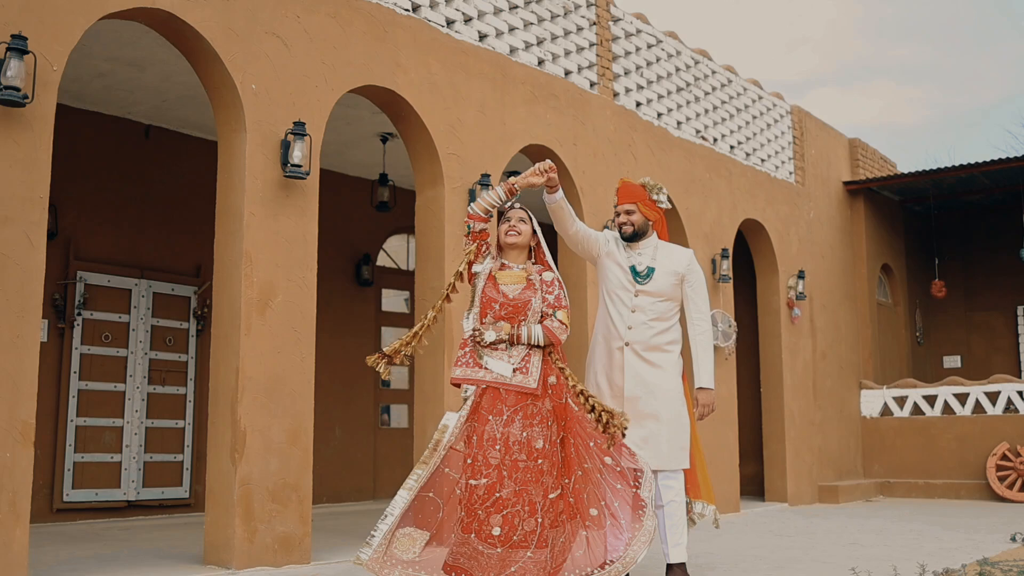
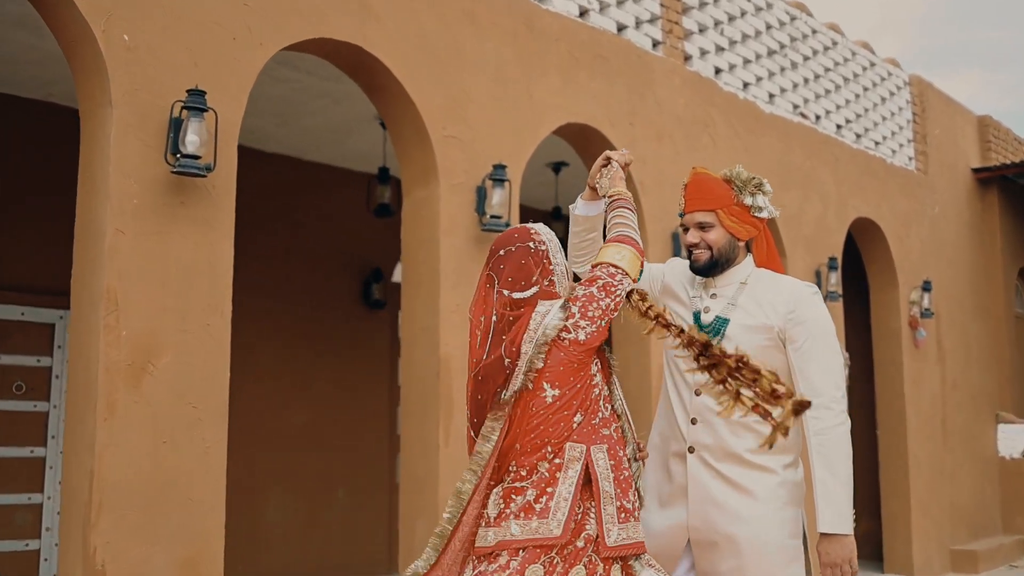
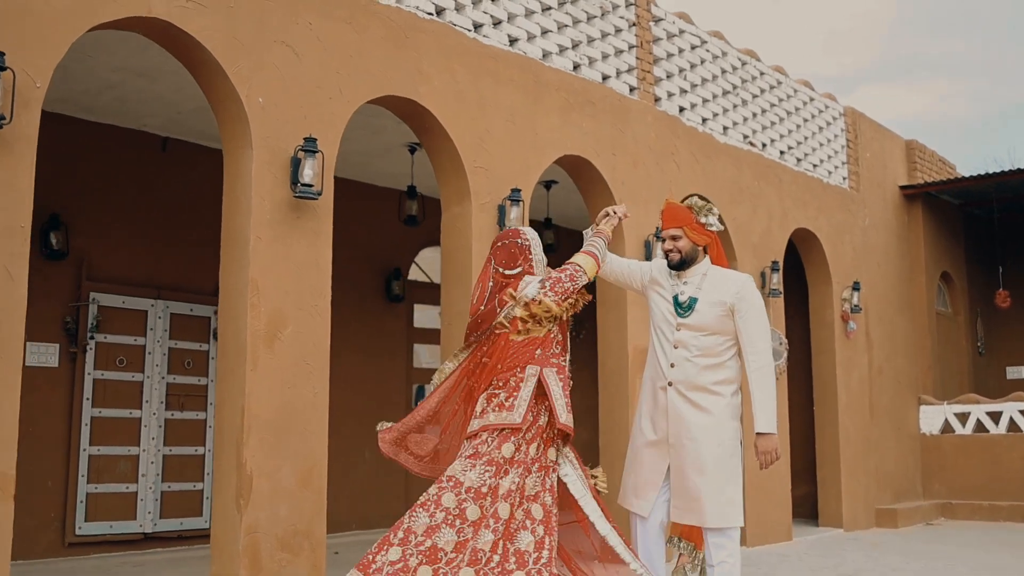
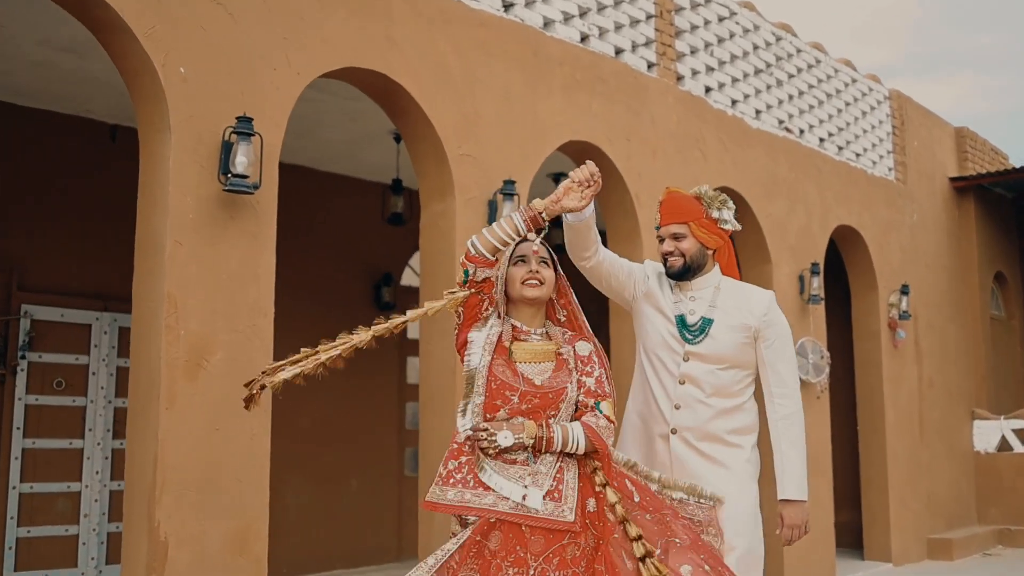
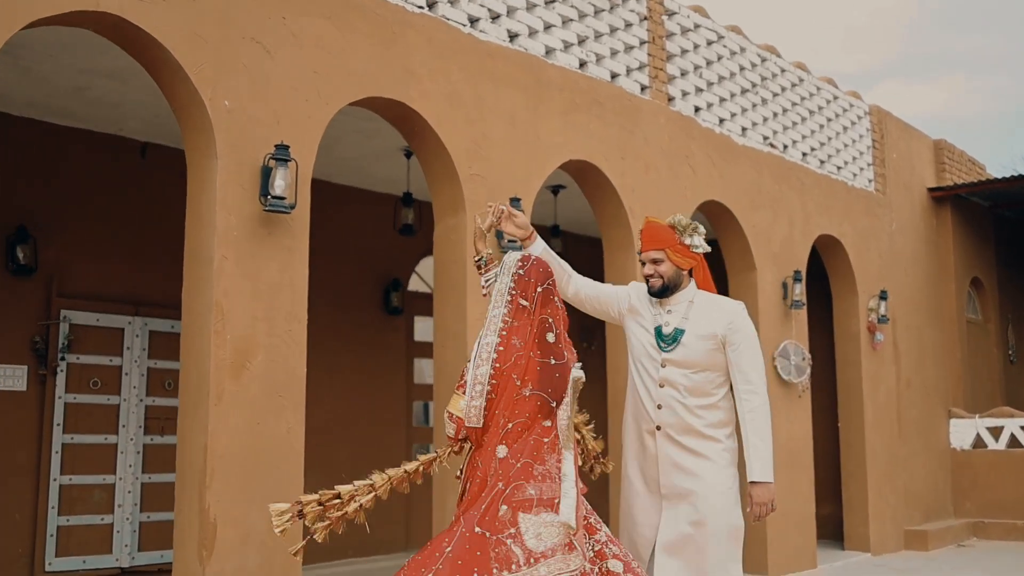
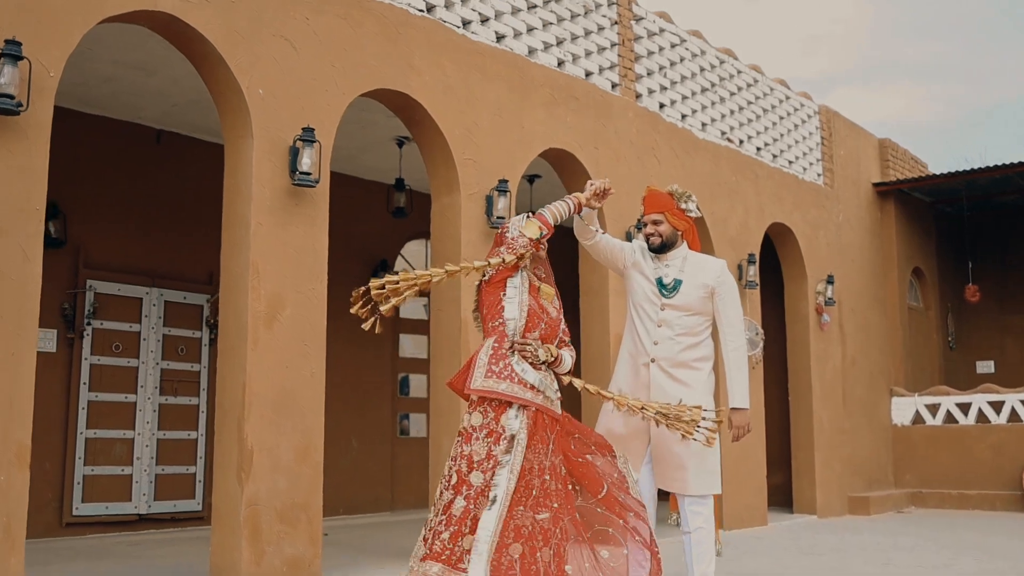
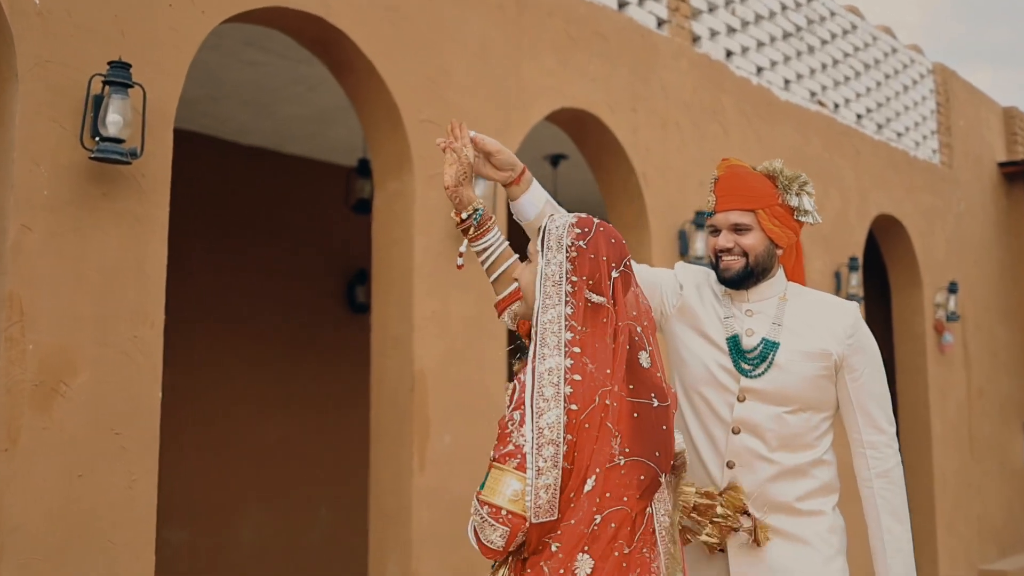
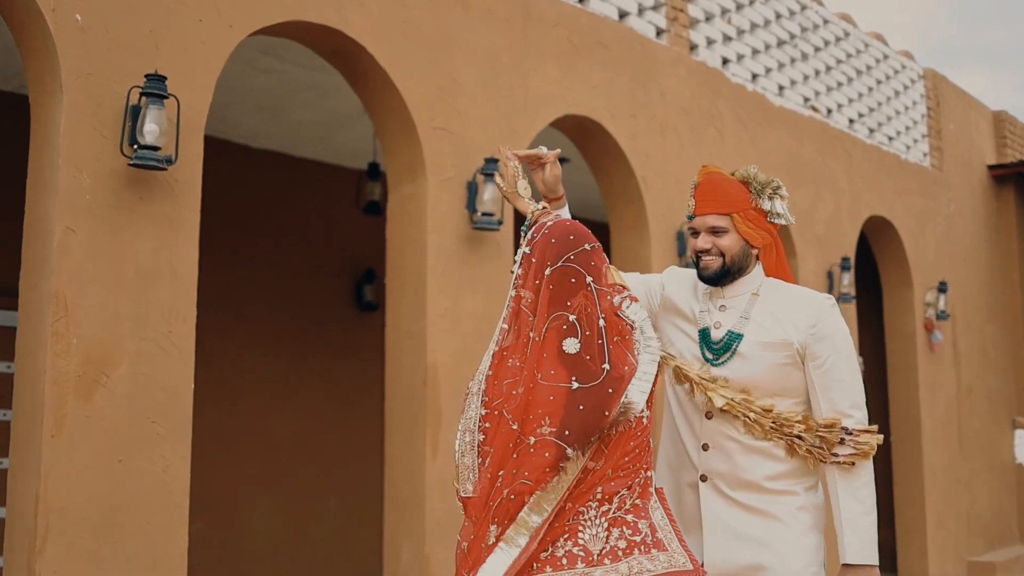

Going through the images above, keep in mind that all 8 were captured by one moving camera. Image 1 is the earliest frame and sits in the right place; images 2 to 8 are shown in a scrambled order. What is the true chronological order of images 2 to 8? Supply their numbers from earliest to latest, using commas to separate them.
6, 3, 5, 4, 2, 8, 7
